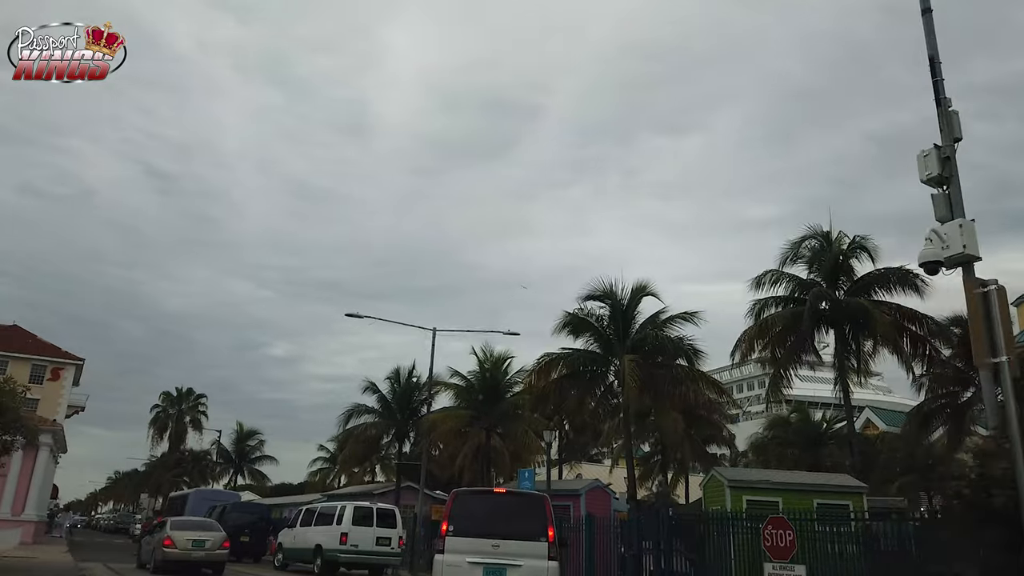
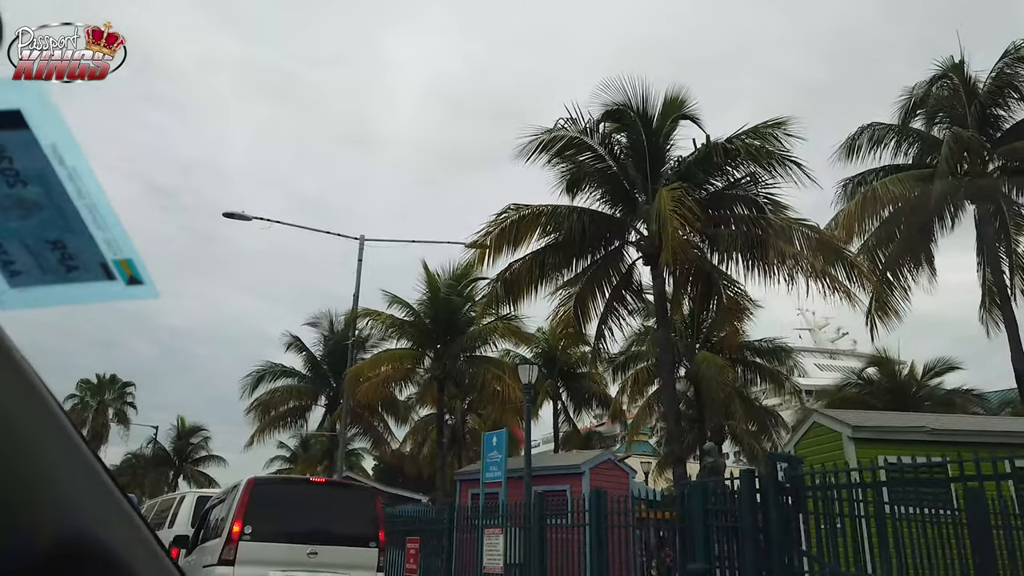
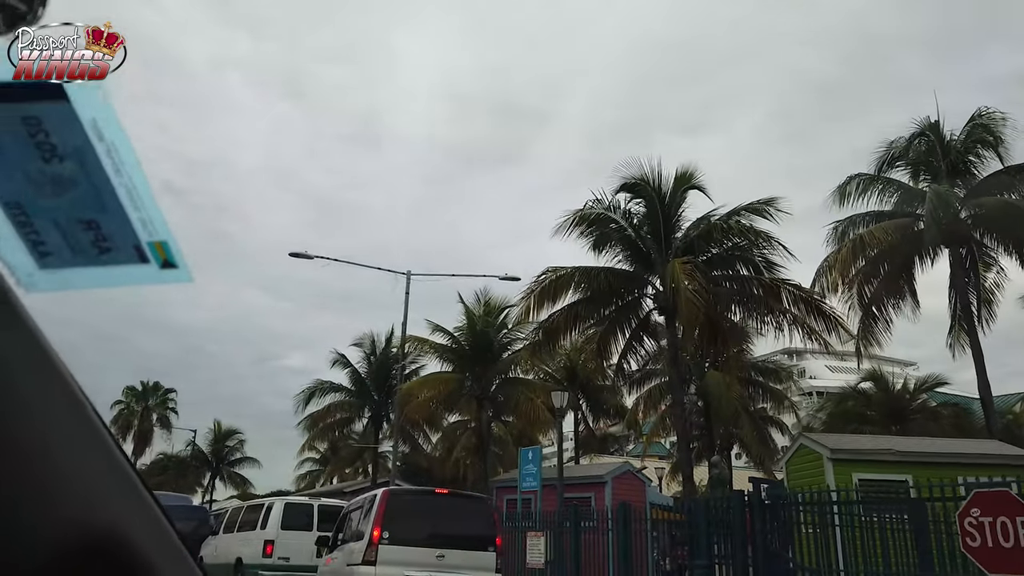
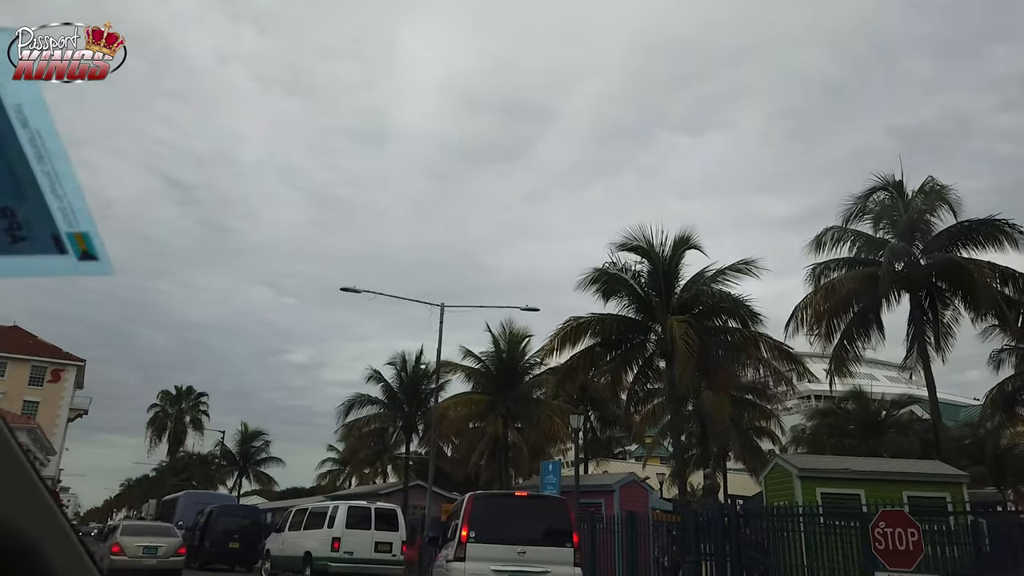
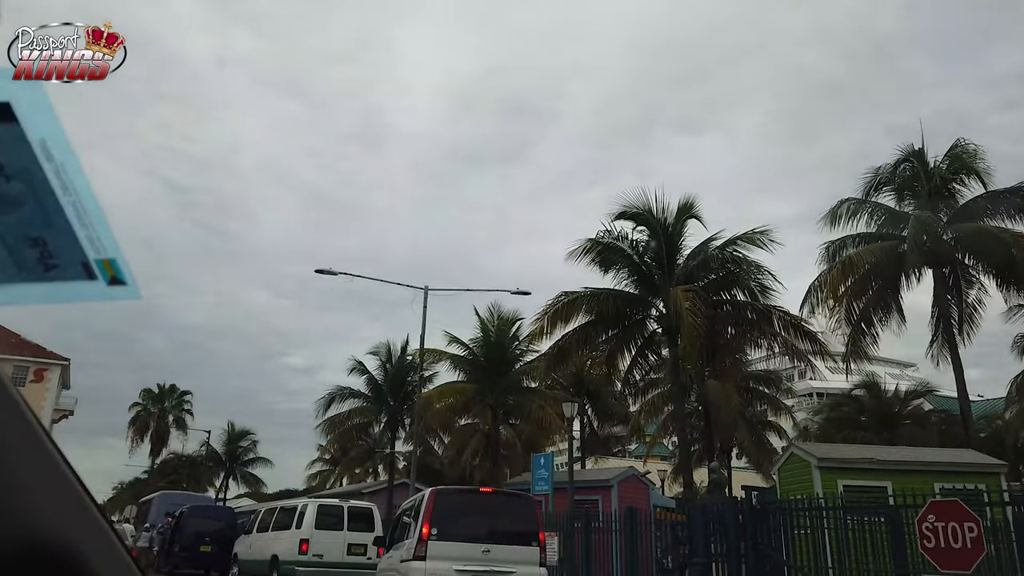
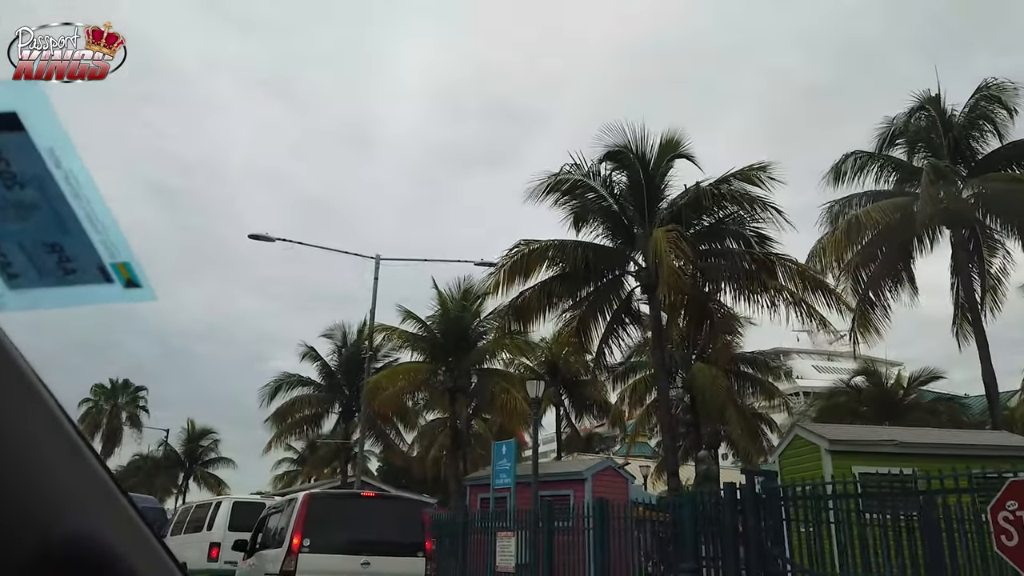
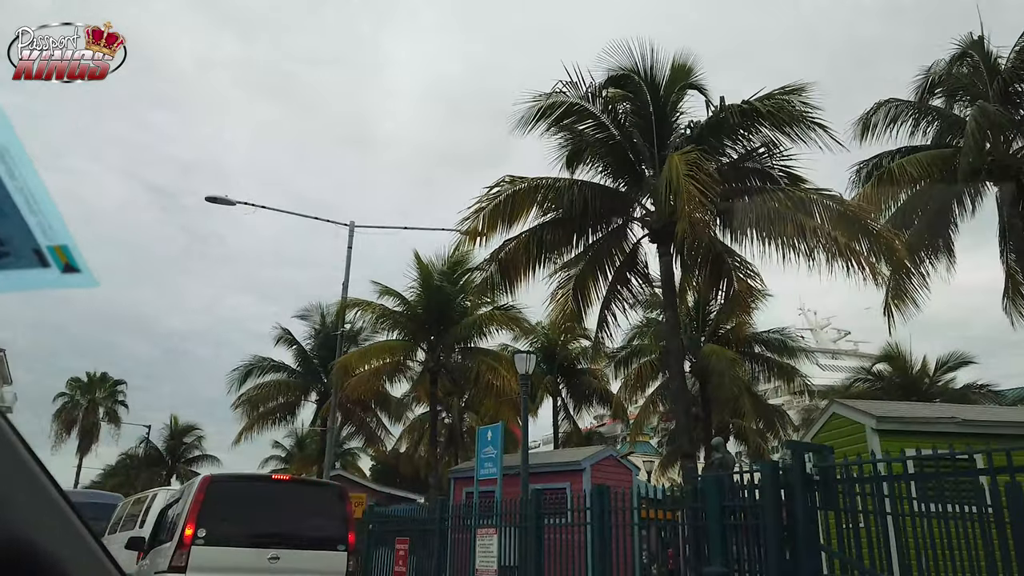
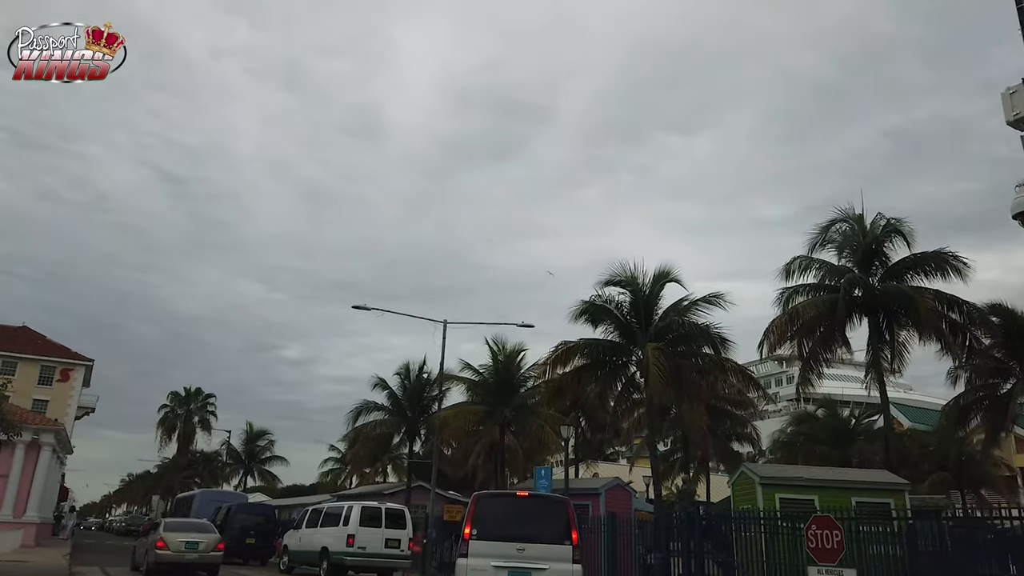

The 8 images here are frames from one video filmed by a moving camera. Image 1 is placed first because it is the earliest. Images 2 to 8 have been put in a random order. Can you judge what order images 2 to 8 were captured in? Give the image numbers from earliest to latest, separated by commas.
8, 4, 5, 3, 6, 2, 7
